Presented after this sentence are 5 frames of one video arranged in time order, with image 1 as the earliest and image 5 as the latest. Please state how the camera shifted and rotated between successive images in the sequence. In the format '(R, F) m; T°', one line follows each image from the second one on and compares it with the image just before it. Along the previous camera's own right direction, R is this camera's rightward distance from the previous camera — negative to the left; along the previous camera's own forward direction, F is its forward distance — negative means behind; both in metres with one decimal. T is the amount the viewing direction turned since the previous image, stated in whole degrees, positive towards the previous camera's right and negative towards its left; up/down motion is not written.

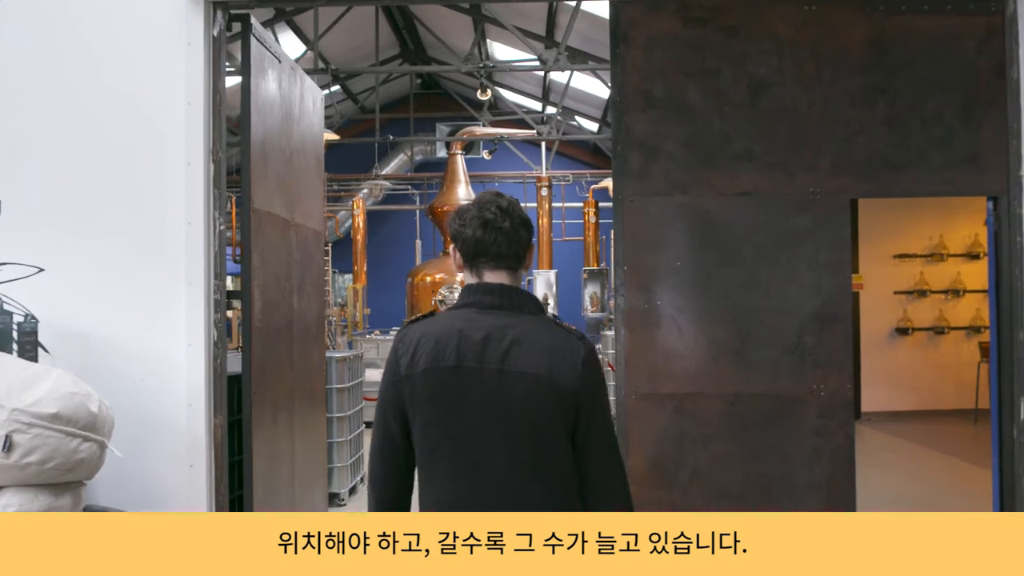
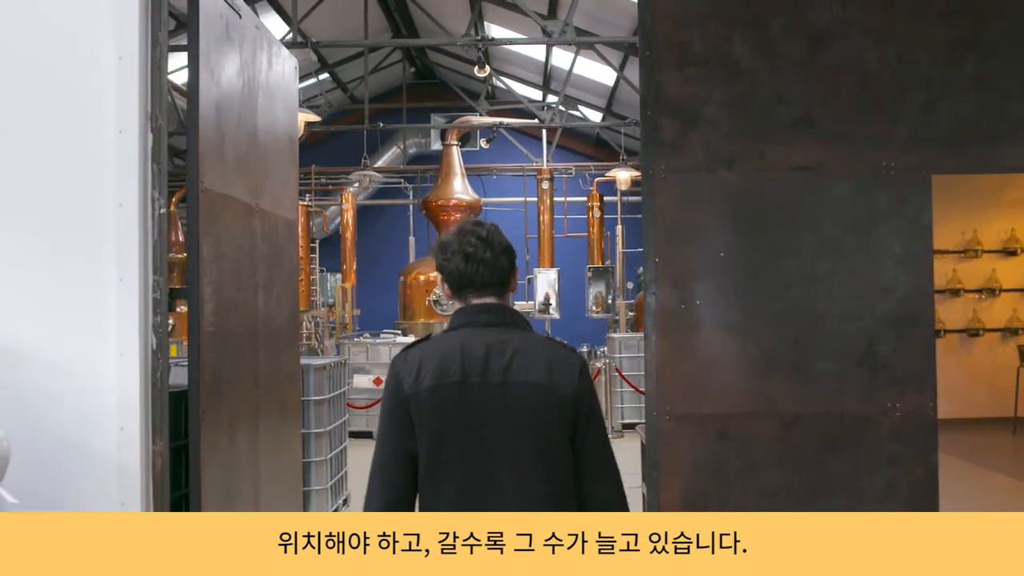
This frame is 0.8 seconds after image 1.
(0.0, +0.8) m; 0°
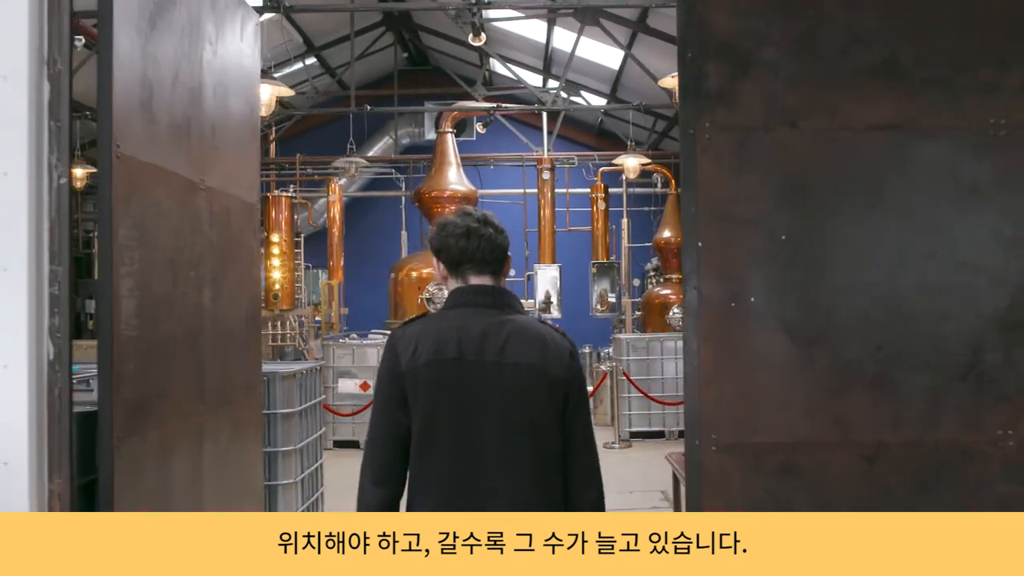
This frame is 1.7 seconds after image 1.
(0.0, +0.8) m; 0°
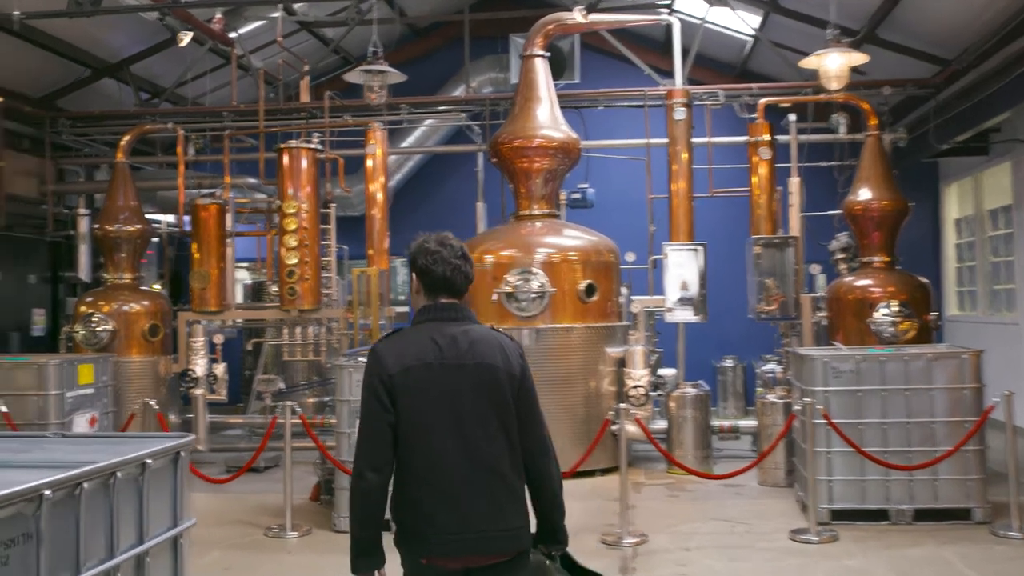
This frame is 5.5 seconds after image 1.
(-0.1, +3.4) m; -6°
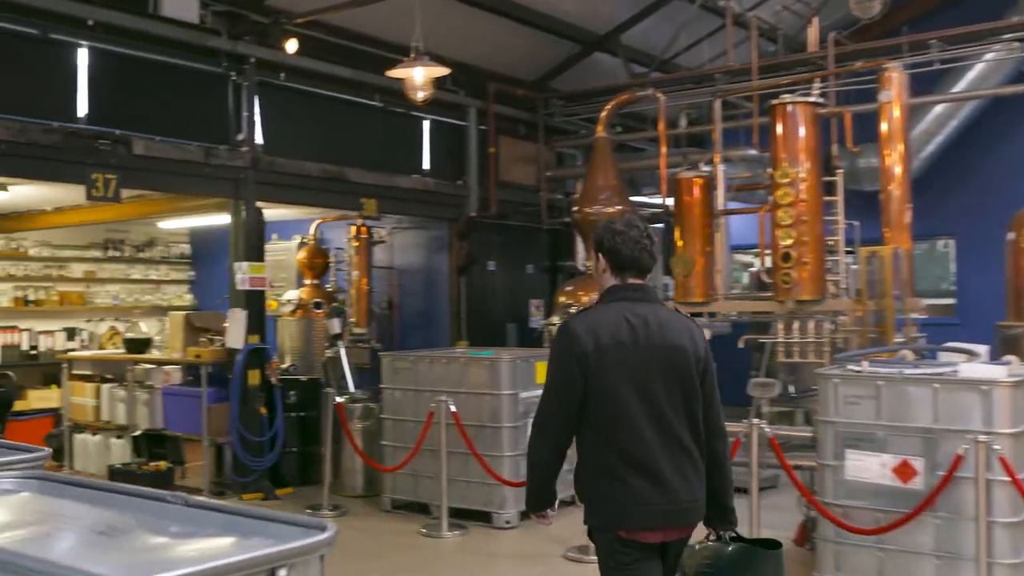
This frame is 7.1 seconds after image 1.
(+0.1, +1.3) m; -29°
